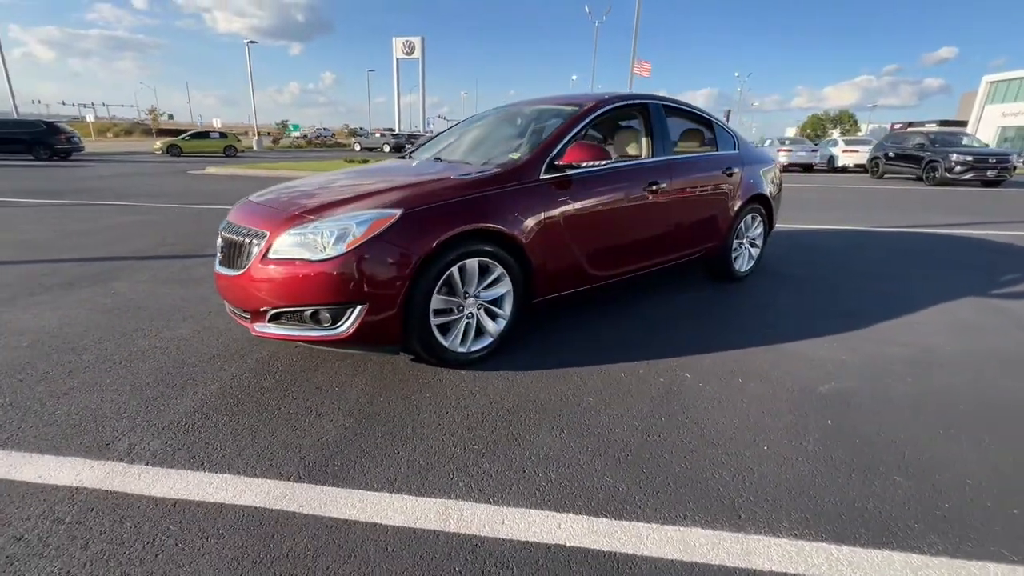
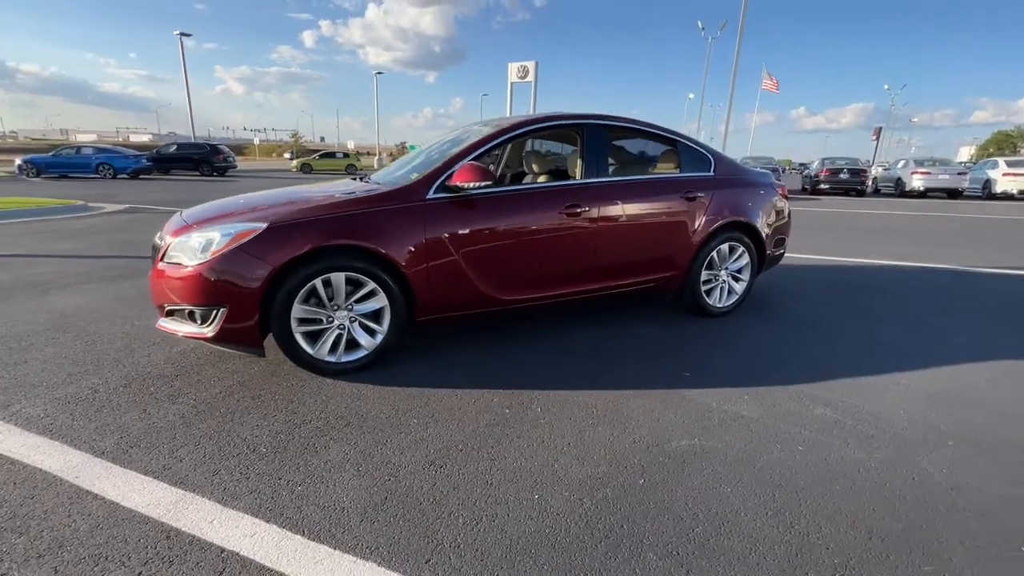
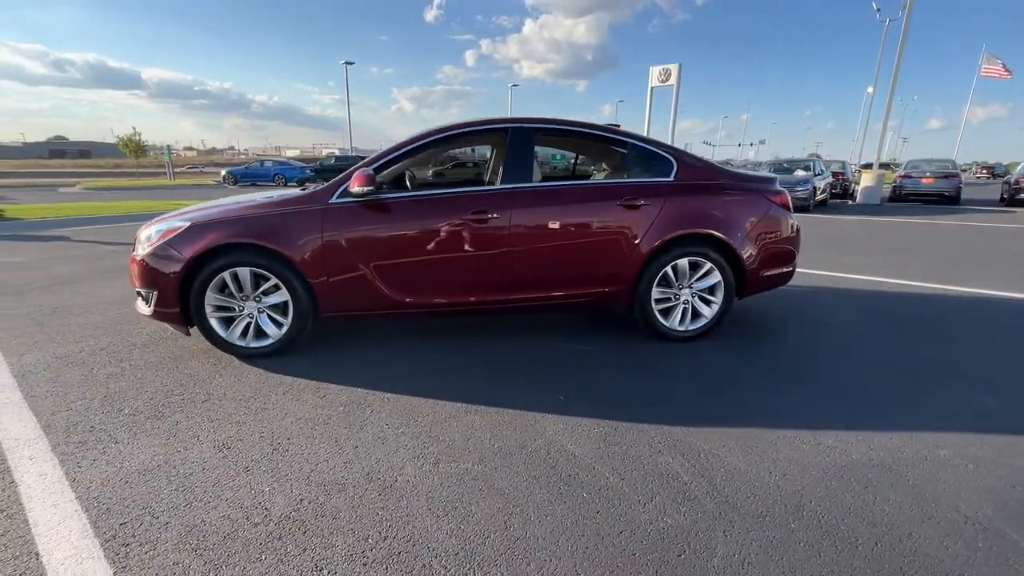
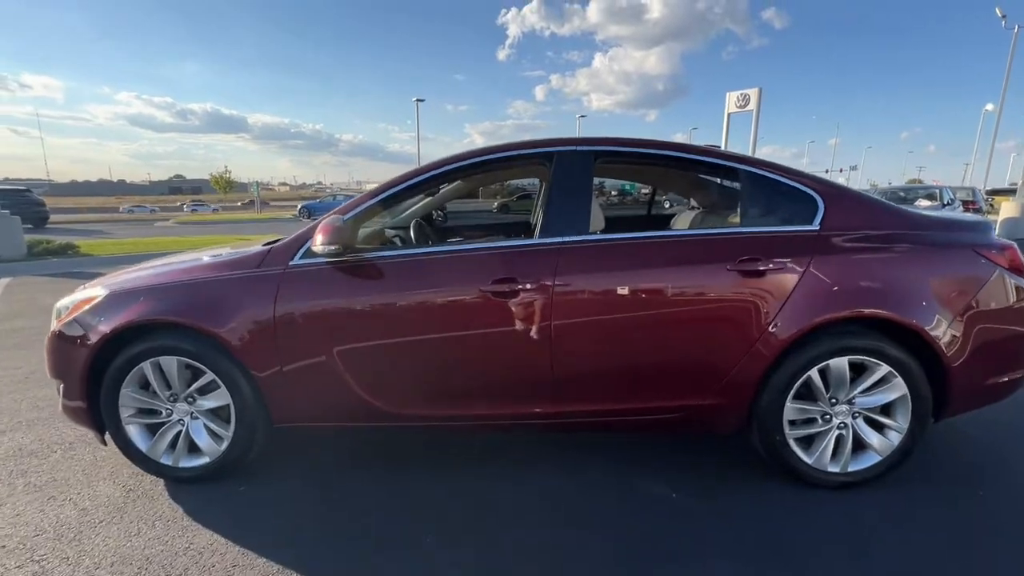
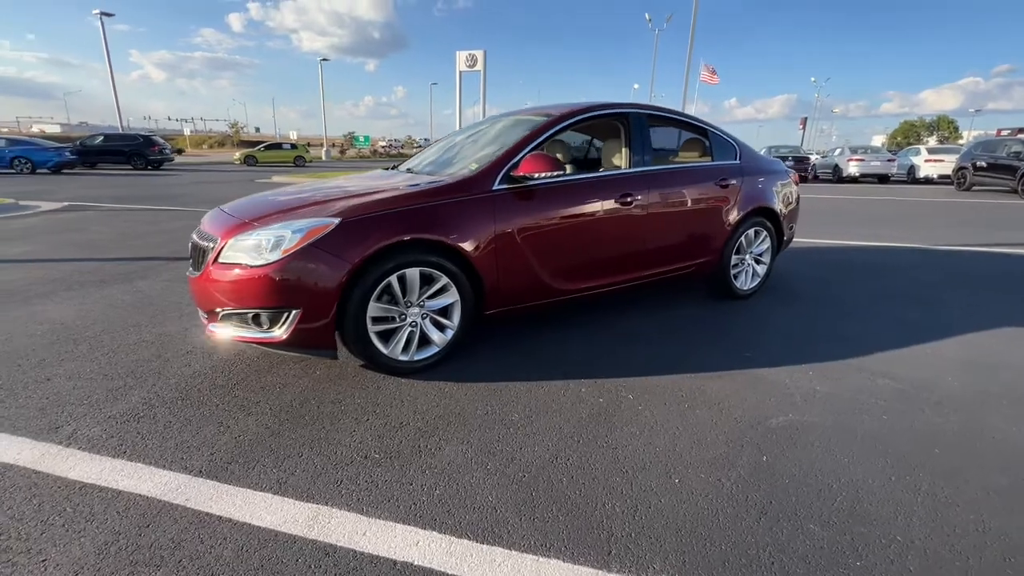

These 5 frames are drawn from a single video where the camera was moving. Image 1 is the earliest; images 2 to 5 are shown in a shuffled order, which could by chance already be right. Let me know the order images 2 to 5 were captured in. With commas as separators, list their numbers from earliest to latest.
5, 2, 3, 4
